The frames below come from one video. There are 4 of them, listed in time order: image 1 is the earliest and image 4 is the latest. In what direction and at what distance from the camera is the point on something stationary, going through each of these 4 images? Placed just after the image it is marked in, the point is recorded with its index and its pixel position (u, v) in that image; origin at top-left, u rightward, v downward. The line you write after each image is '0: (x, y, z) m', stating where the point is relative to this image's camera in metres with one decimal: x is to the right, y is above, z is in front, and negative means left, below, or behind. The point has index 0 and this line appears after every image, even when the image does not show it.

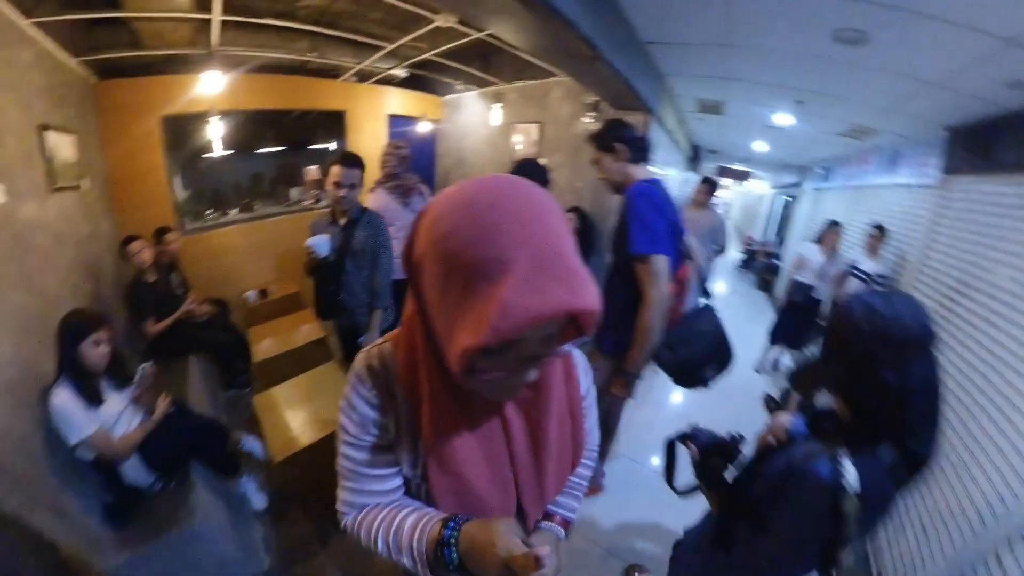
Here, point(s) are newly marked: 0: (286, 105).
0: (-0.9, +0.7, +1.4) m
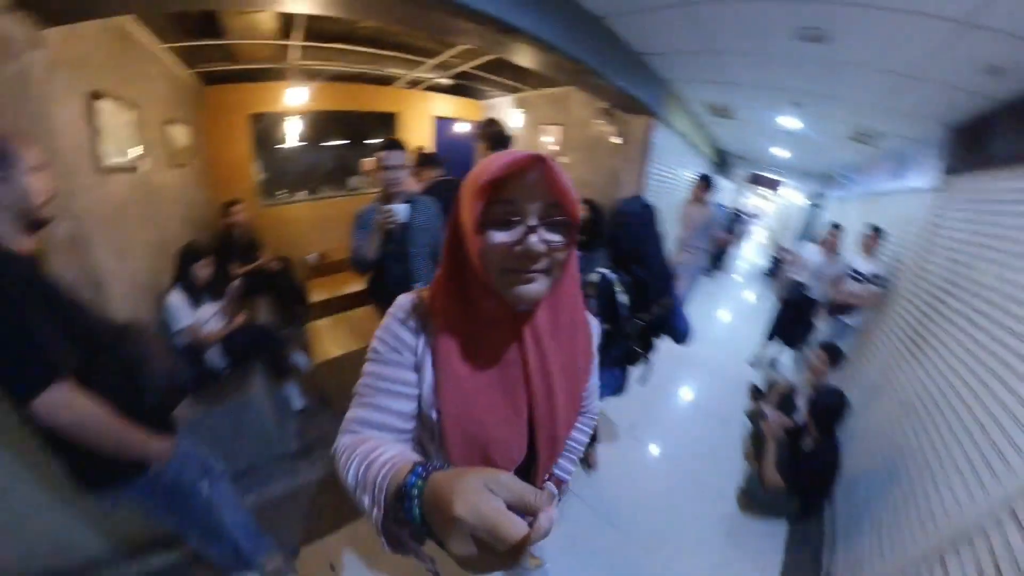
0: (-0.8, +0.9, +1.7) m
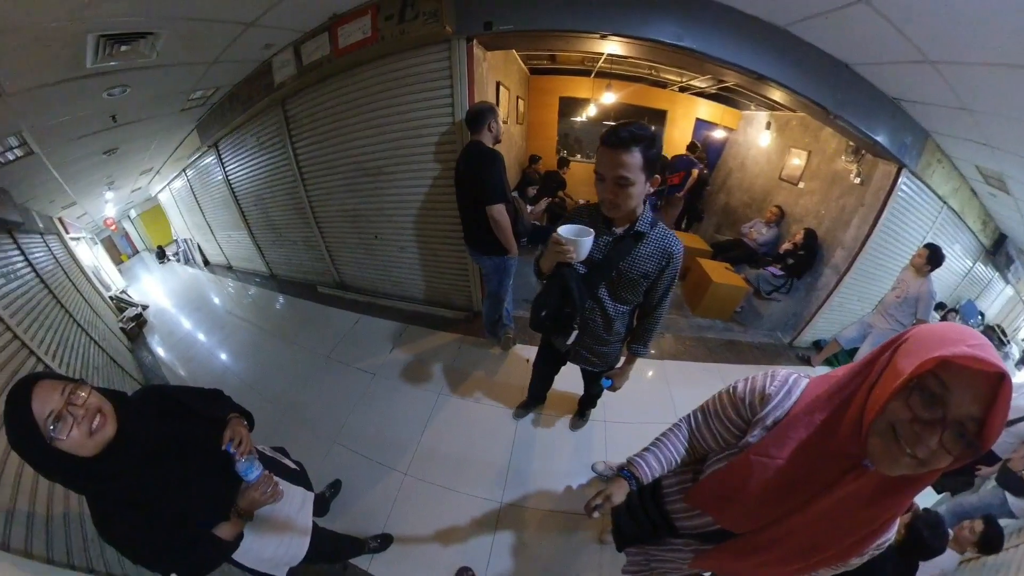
0: (+0.7, +1.2, +2.2) m
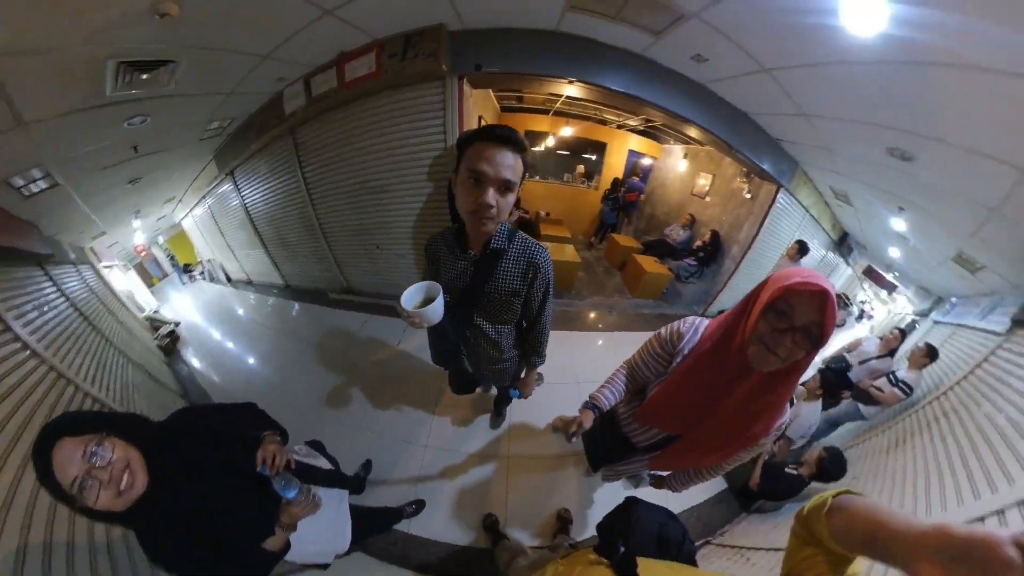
0: (+0.5, +1.2, +2.6) m
